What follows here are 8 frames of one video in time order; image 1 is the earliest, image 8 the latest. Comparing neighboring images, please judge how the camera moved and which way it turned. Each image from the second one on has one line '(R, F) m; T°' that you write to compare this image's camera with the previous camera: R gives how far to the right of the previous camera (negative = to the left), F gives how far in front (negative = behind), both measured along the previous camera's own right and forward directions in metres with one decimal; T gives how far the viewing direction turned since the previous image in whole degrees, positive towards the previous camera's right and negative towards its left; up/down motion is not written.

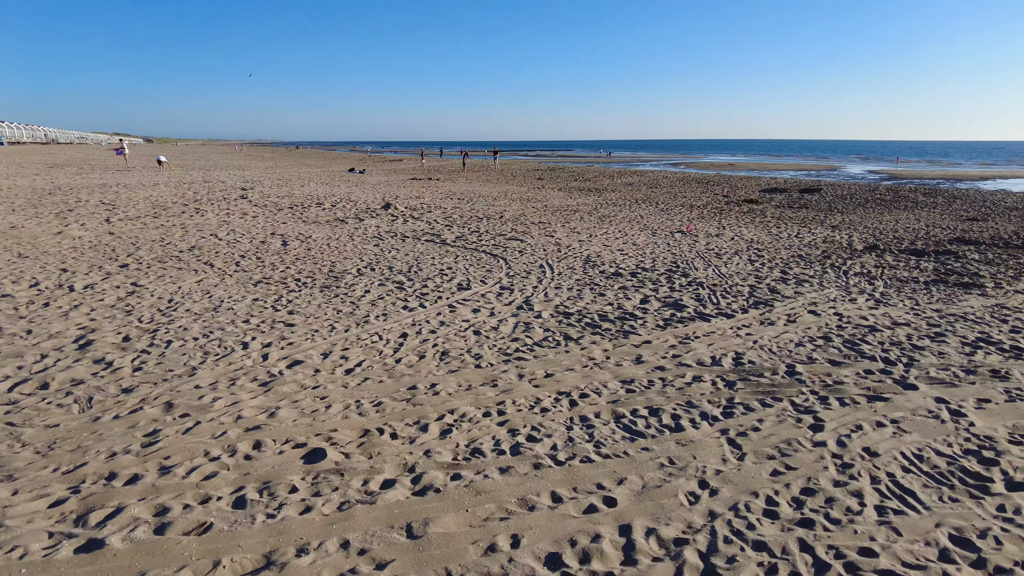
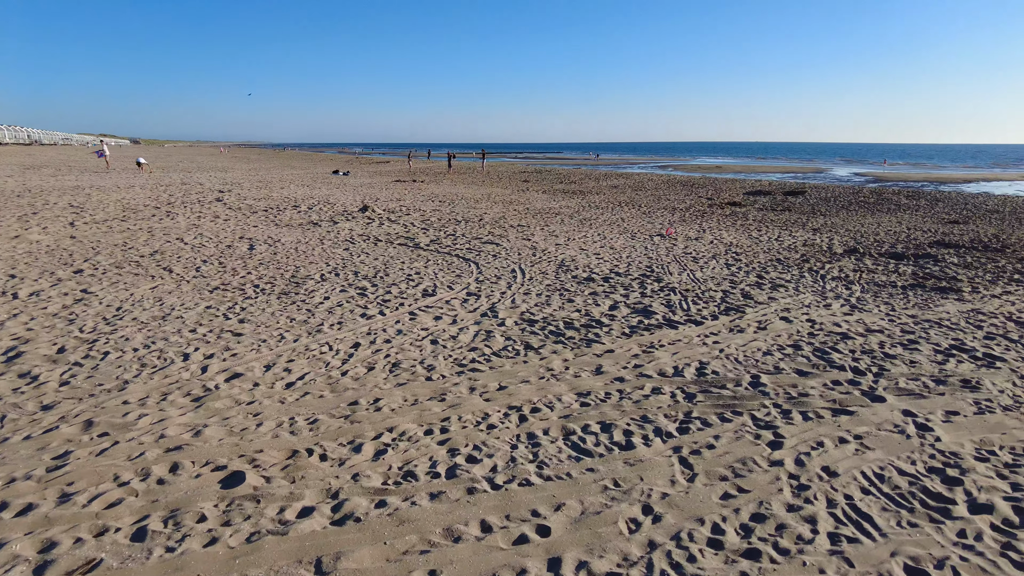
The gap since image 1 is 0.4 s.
(+0.3, +0.2) m; +1°
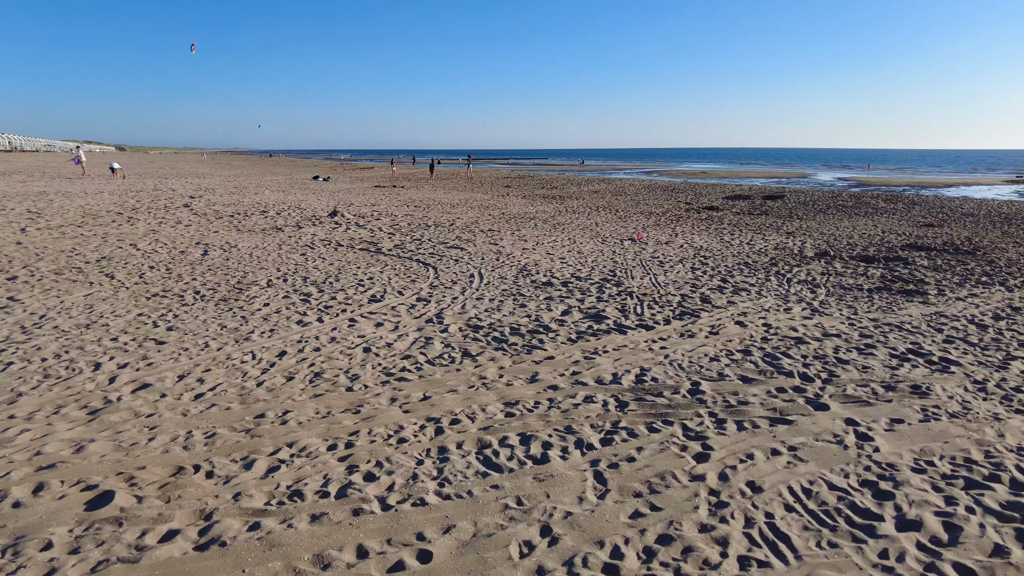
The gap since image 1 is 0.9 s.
(+0.5, +0.2) m; +1°
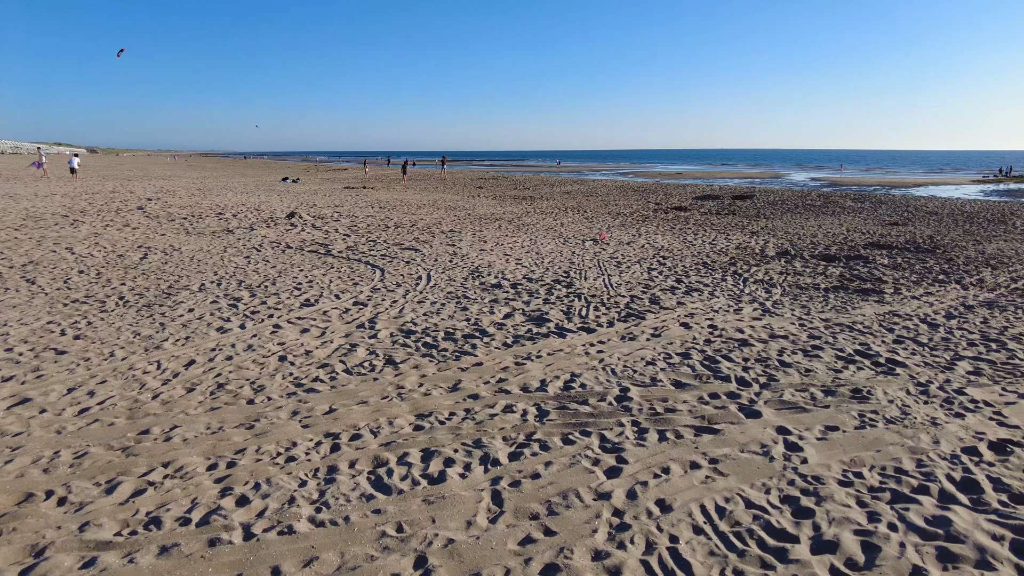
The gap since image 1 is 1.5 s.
(+0.5, +0.3) m; +2°
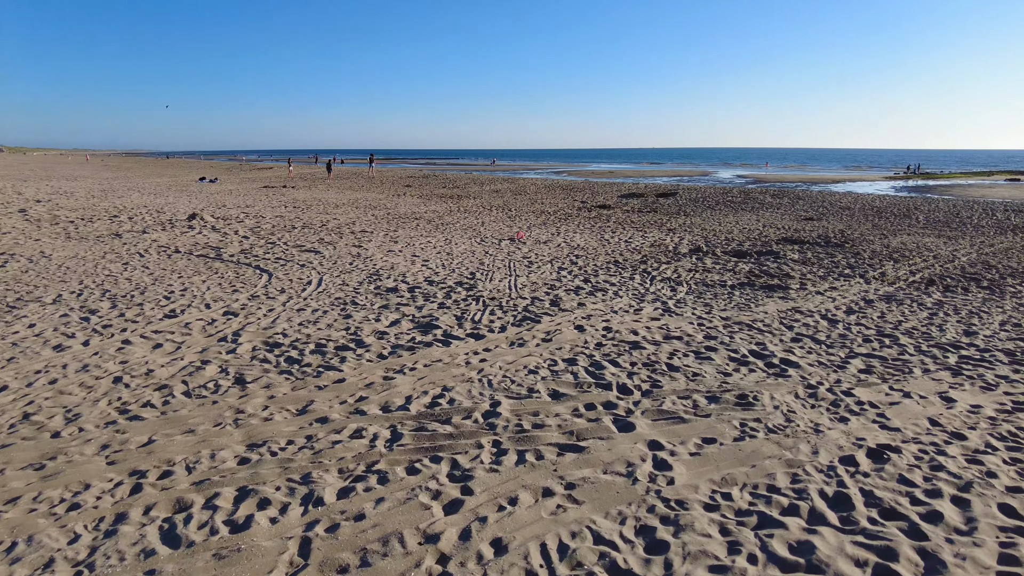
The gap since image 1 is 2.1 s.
(+0.6, +0.4) m; +5°
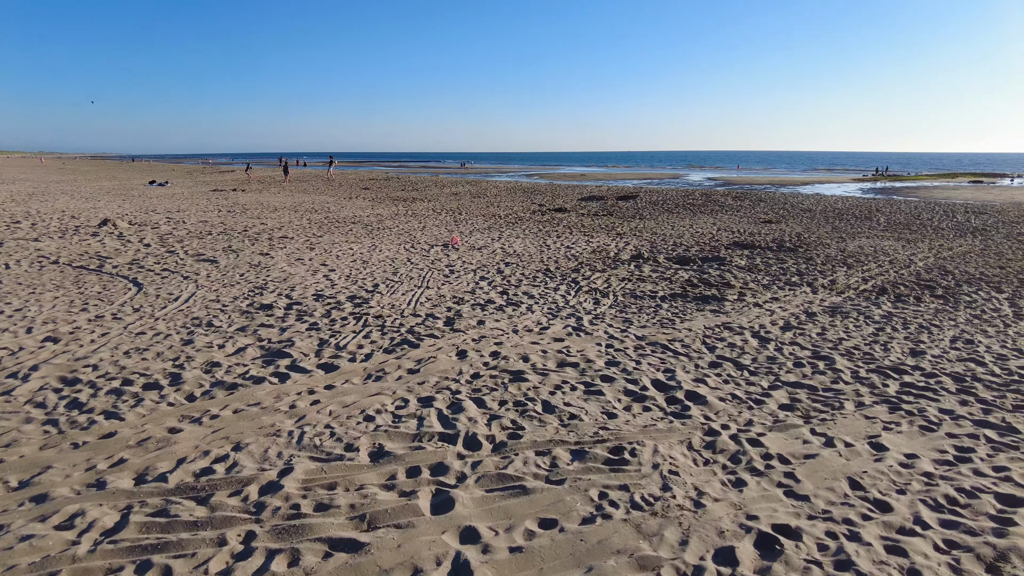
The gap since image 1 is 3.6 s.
(+0.9, +1.0) m; +2°
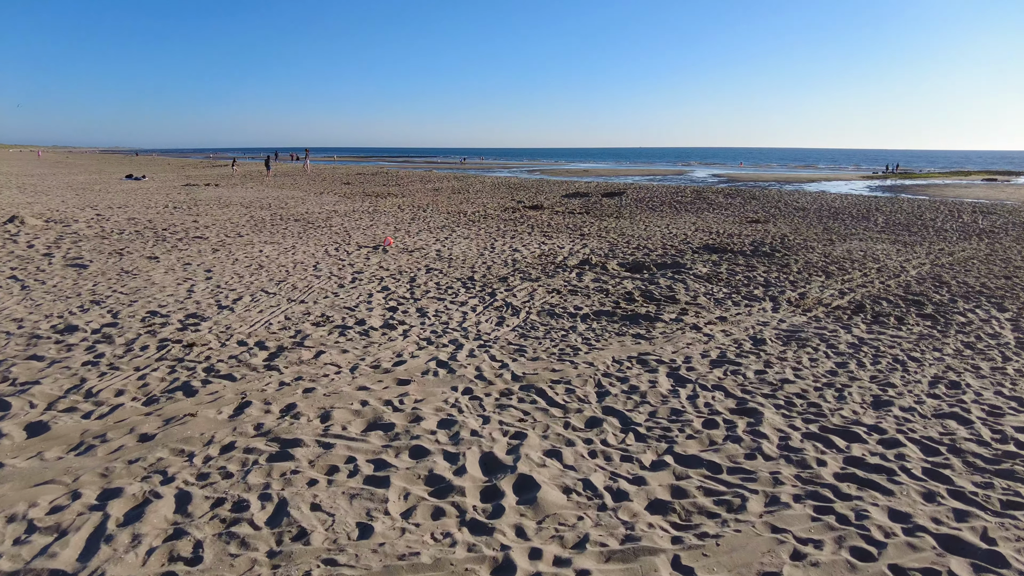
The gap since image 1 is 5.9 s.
(+1.3, +1.5) m; -1°
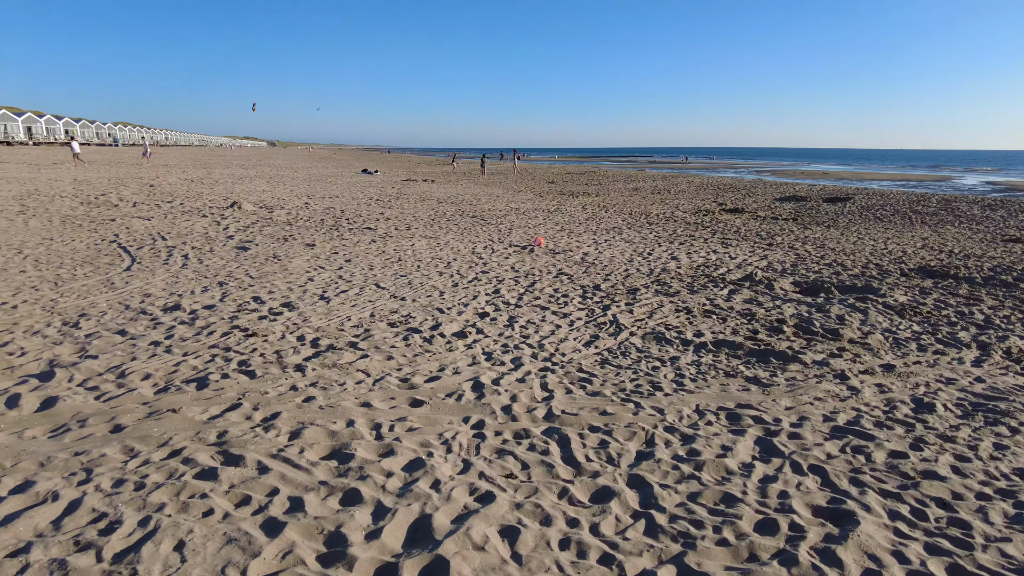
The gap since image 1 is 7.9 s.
(+1.0, +1.0) m; -19°
